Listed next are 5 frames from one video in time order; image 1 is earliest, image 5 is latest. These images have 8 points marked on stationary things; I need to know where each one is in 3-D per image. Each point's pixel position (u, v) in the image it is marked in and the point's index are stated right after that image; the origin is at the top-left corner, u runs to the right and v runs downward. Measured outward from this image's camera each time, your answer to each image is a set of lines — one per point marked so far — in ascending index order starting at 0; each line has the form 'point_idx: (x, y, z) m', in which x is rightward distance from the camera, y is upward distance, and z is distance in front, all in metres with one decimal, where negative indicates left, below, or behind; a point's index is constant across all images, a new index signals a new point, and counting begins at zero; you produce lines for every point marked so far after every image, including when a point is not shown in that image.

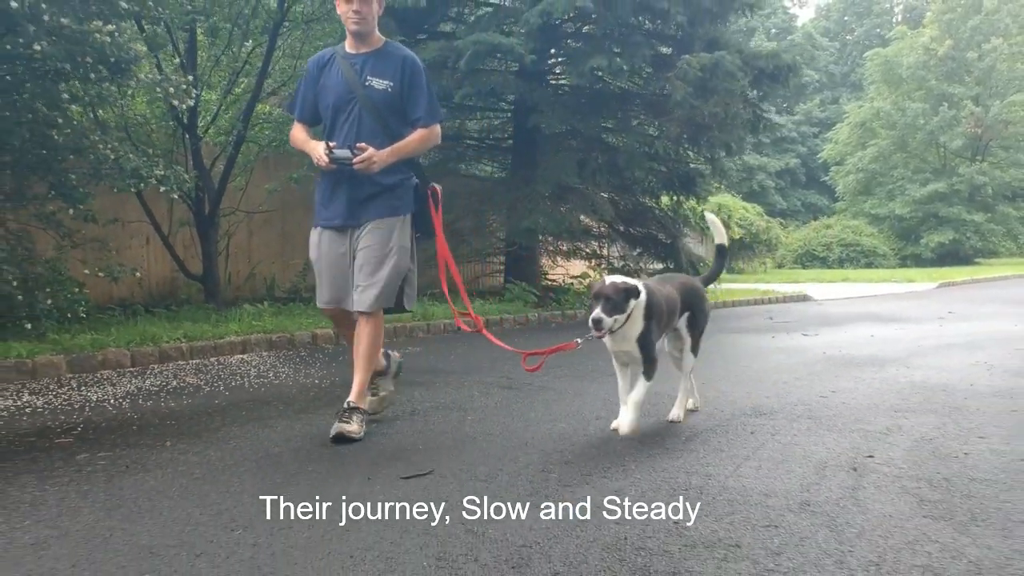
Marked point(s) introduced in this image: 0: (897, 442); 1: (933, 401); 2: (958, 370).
0: (+1.9, -0.7, +4.2) m
1: (+2.6, -0.7, +5.4) m
2: (+3.6, -0.7, +7.0) m
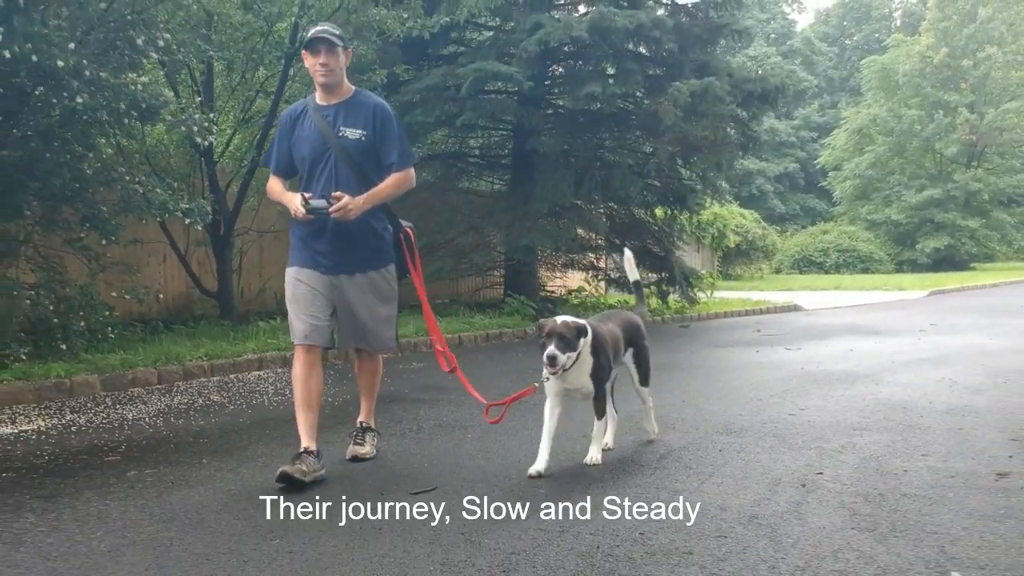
0: (+1.8, -0.9, +4.8) m
1: (+2.6, -0.9, +6.0) m
2: (+3.5, -0.9, +7.5) m
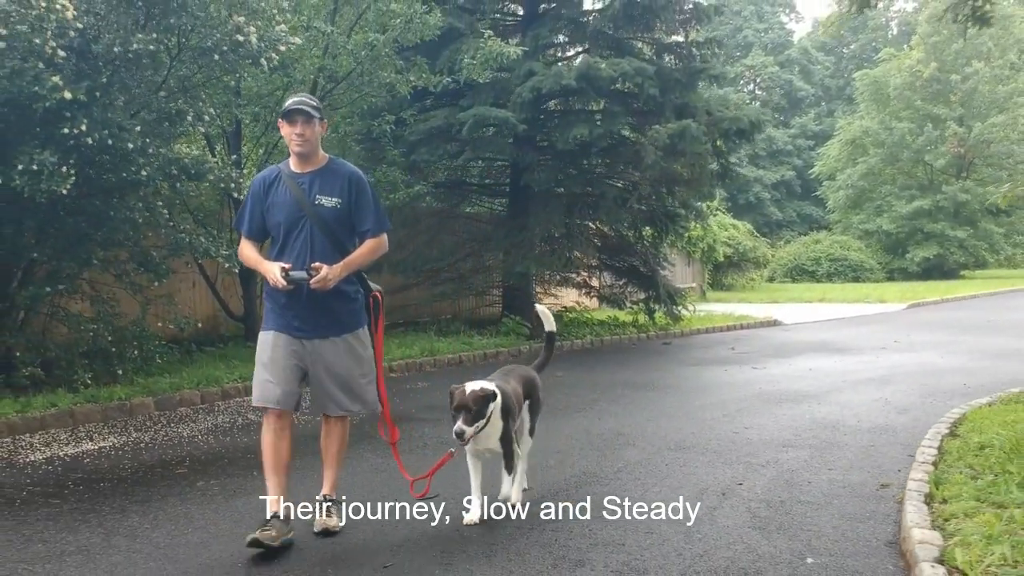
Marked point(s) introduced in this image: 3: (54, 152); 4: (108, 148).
0: (+1.7, -1.3, +6.0) m
1: (+2.5, -1.2, +7.2) m
2: (+3.5, -1.2, +8.7) m
3: (-3.6, +1.1, +6.8) m
4: (-3.3, +1.1, +7.1) m
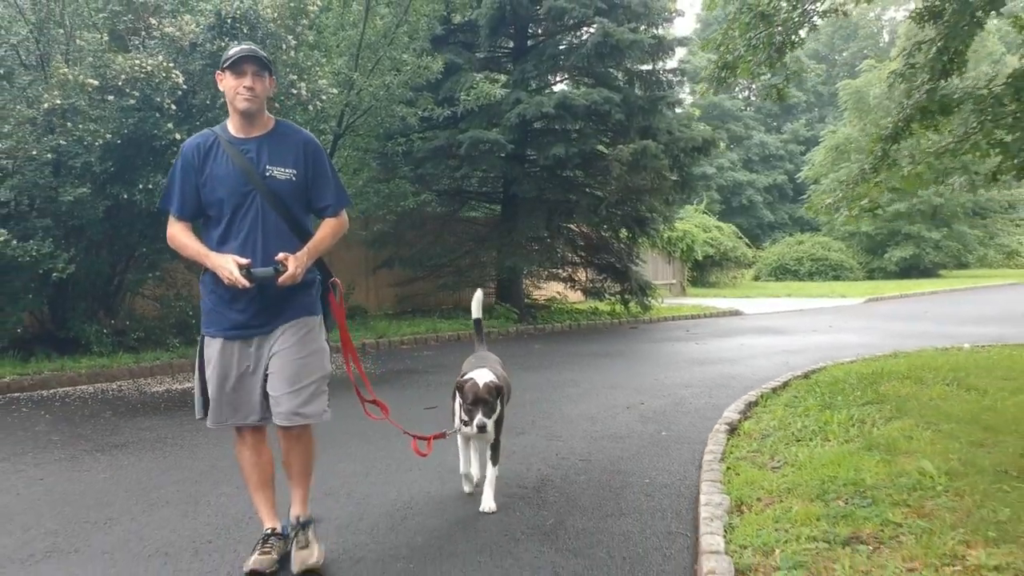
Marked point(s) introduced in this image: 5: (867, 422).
0: (+1.5, -1.1, +8.6) m
1: (+2.3, -1.1, +9.8) m
2: (+3.2, -1.0, +11.3) m
3: (-3.8, +1.2, +9.4) m
4: (-3.5, +1.3, +9.8) m
5: (+2.6, -1.0, +6.3) m
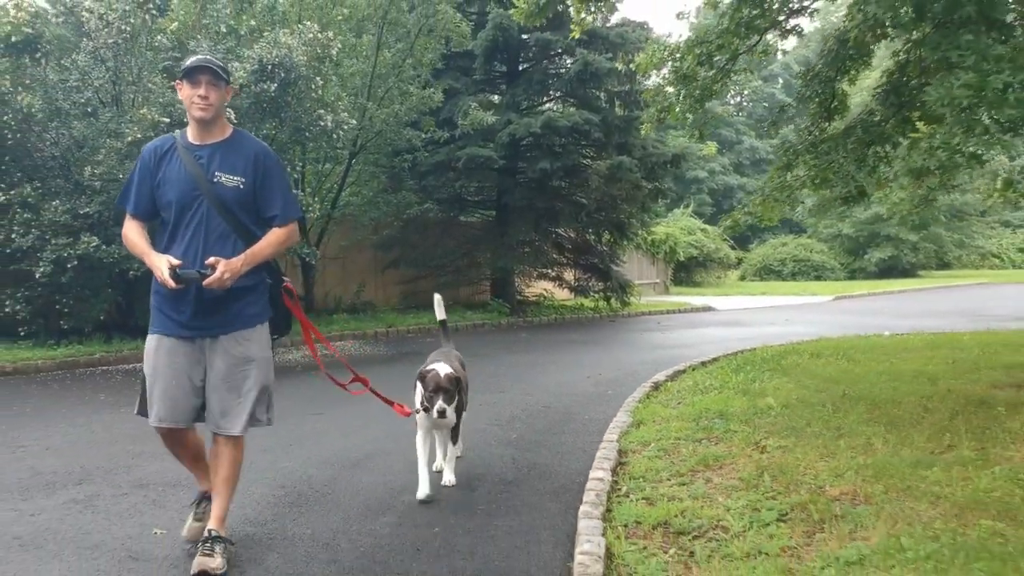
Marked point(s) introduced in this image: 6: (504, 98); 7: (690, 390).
0: (+1.3, -1.0, +10.8) m
1: (+2.1, -1.0, +12.0) m
2: (+3.1, -1.0, +13.5) m
3: (-4.0, +1.3, +11.6) m
4: (-3.7, +1.4, +12.0) m
5: (+2.4, -0.9, +8.5) m
6: (-0.2, +4.1, +18.6) m
7: (+1.7, -1.0, +8.1) m
